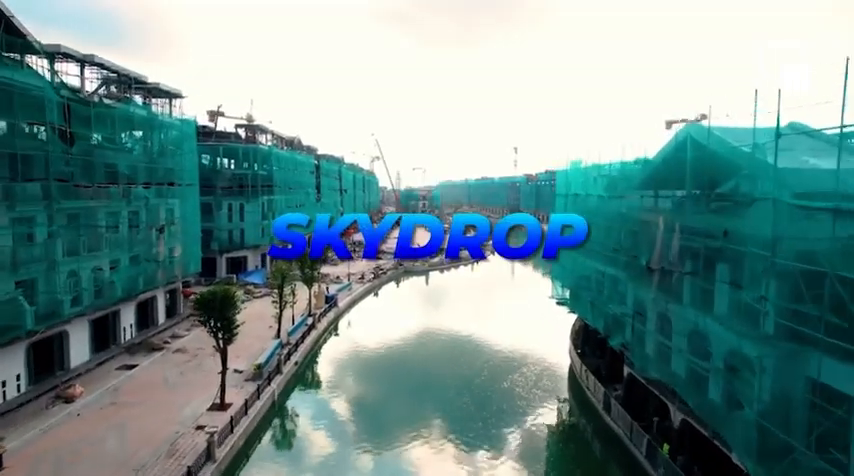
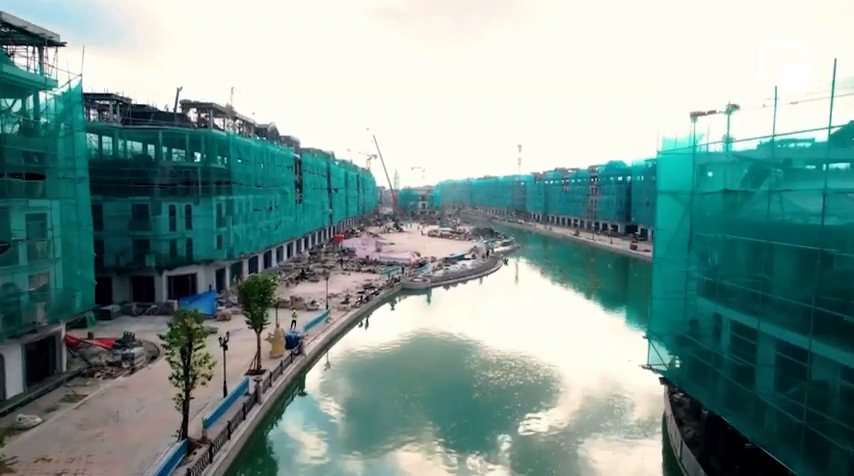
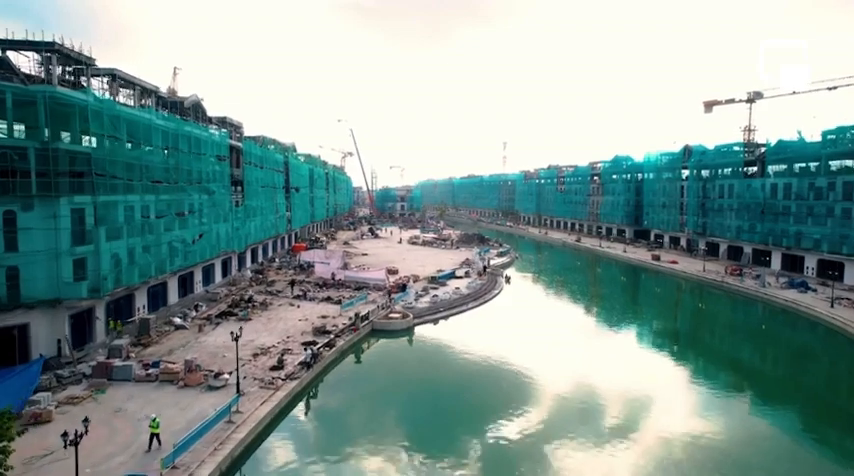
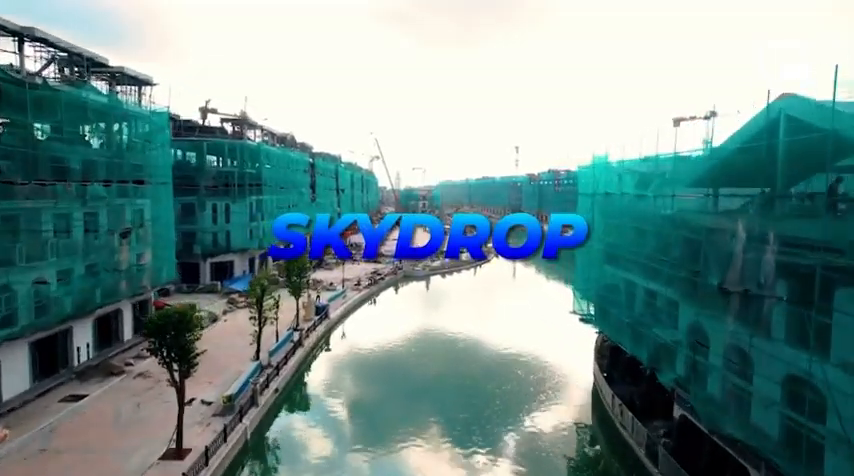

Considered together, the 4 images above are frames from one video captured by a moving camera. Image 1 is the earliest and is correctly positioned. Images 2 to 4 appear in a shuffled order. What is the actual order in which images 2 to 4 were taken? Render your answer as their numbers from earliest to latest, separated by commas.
4, 2, 3
